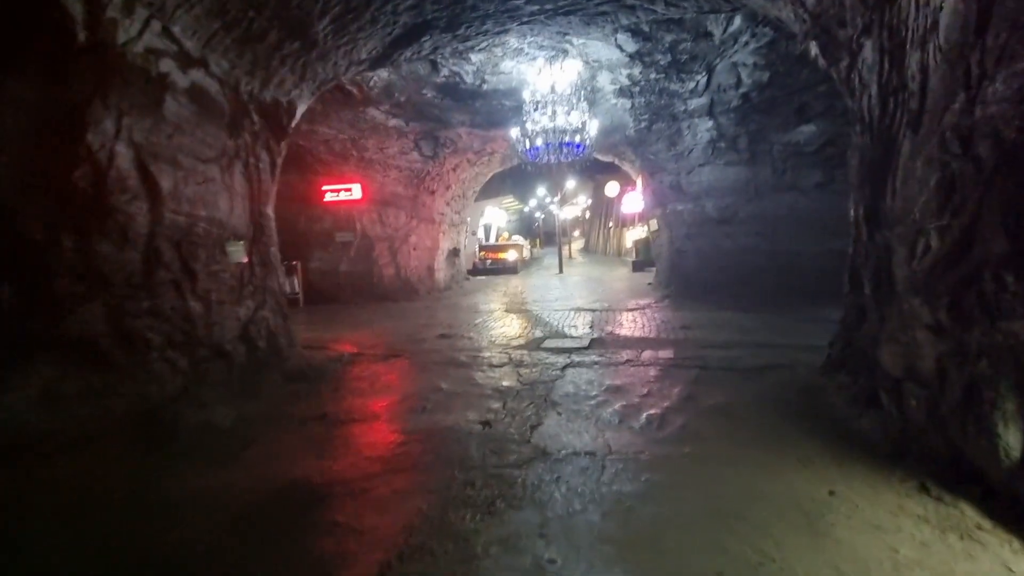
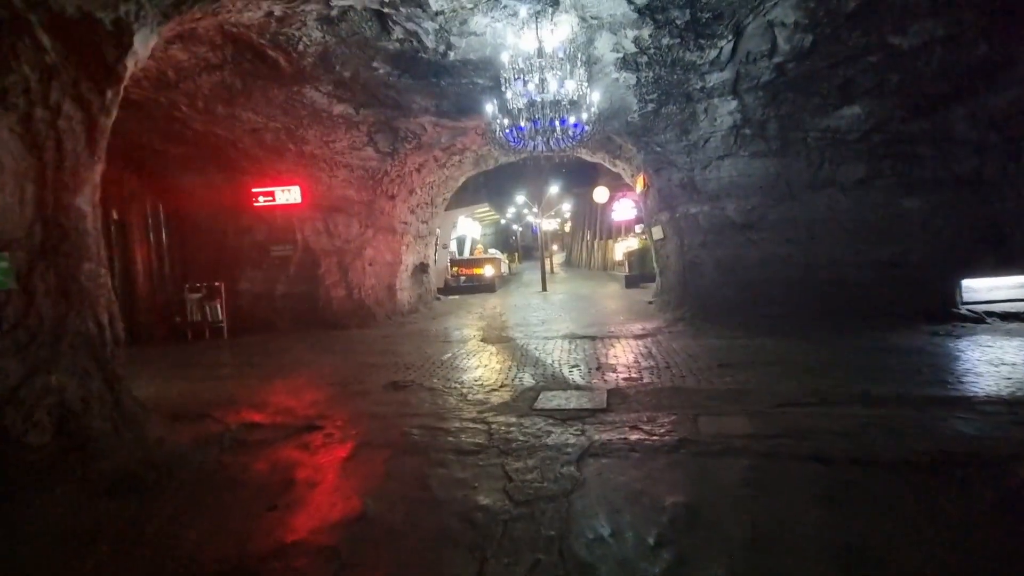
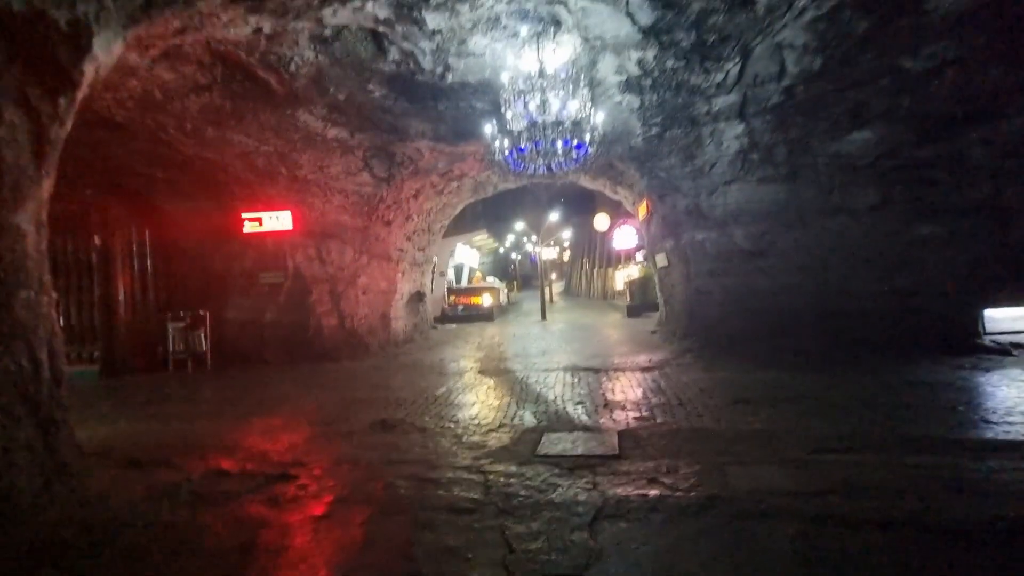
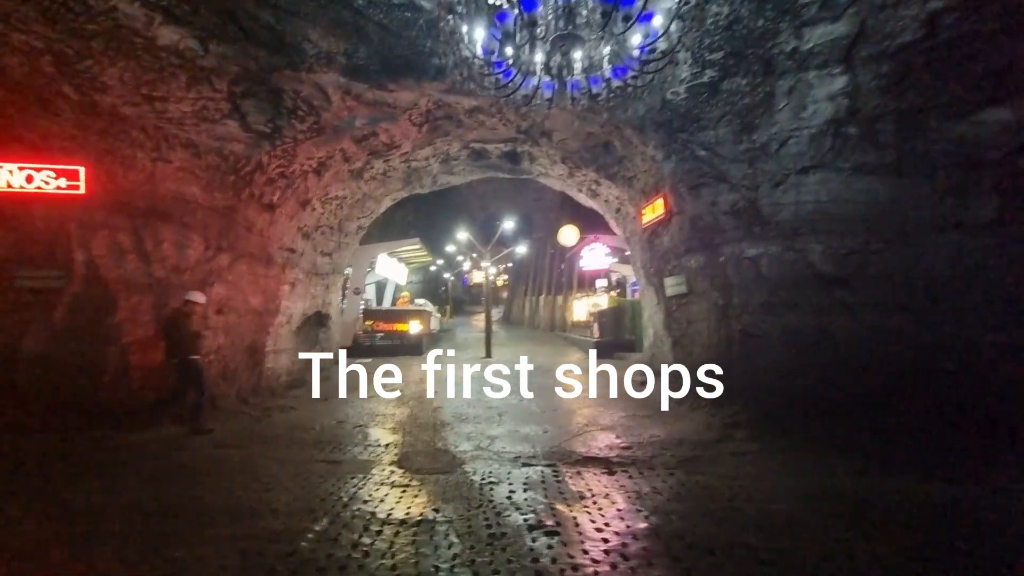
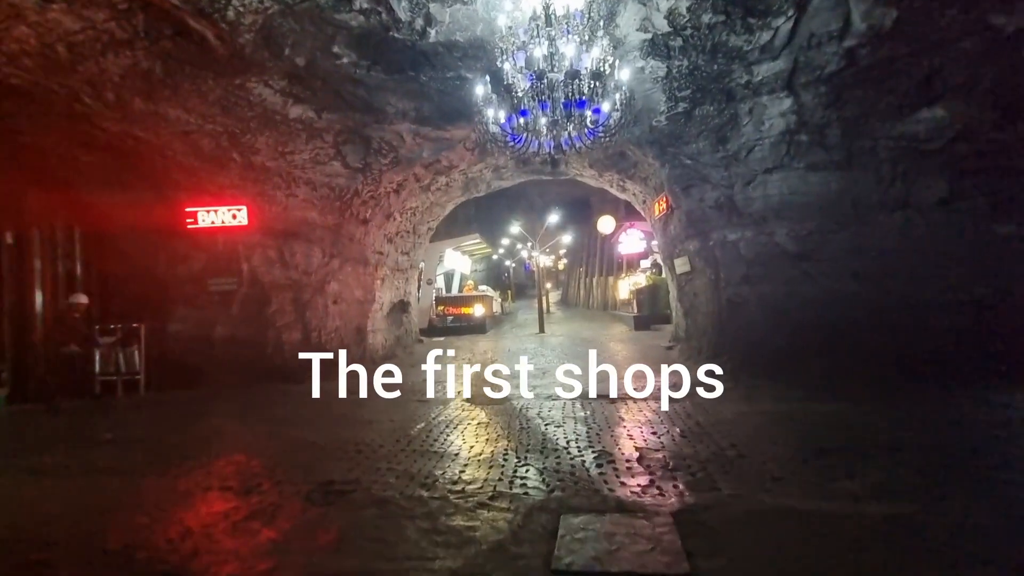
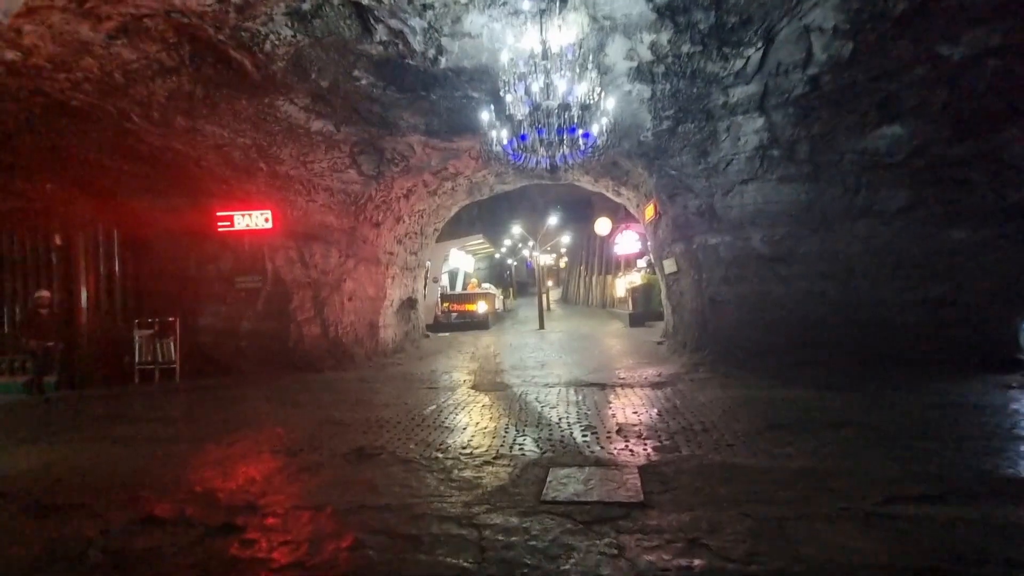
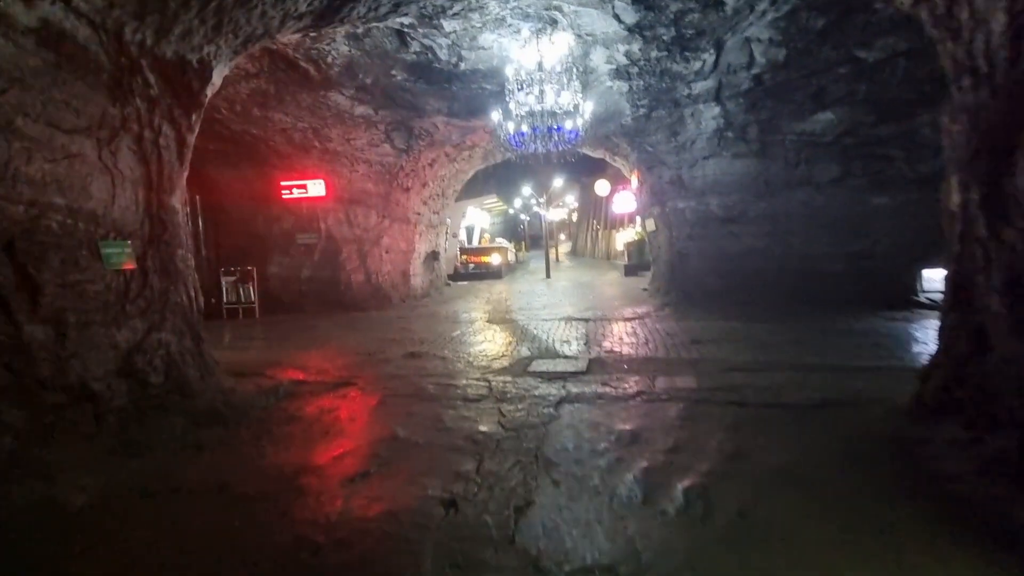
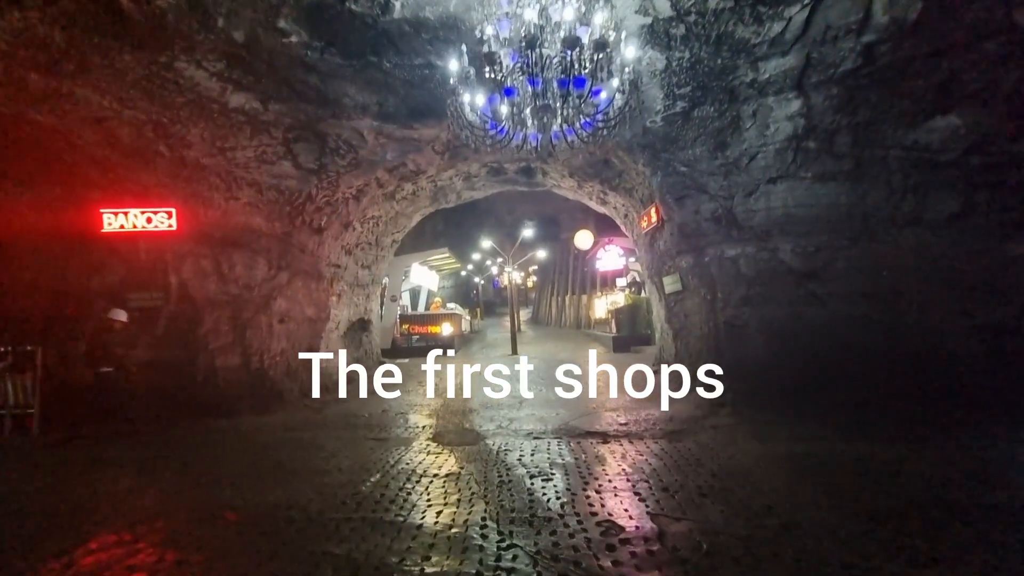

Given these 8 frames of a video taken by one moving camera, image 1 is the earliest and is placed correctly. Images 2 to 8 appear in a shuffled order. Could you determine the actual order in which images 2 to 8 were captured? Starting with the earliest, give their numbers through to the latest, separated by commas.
7, 2, 3, 6, 5, 8, 4
